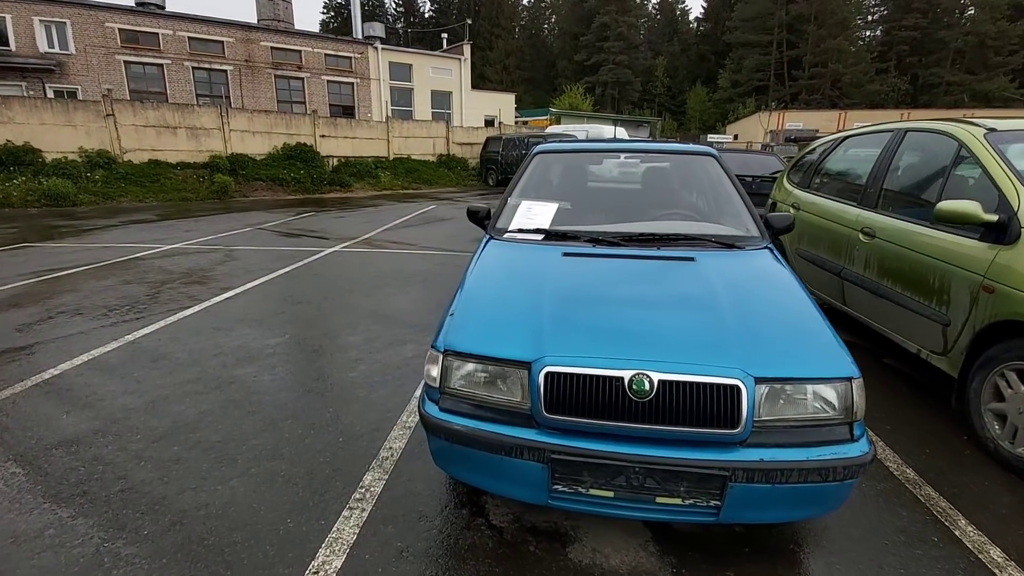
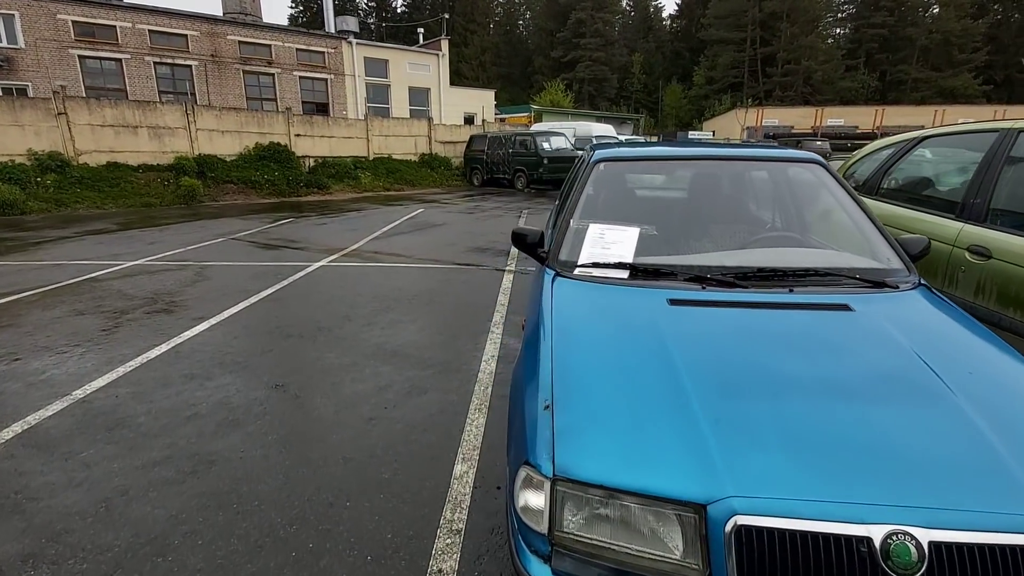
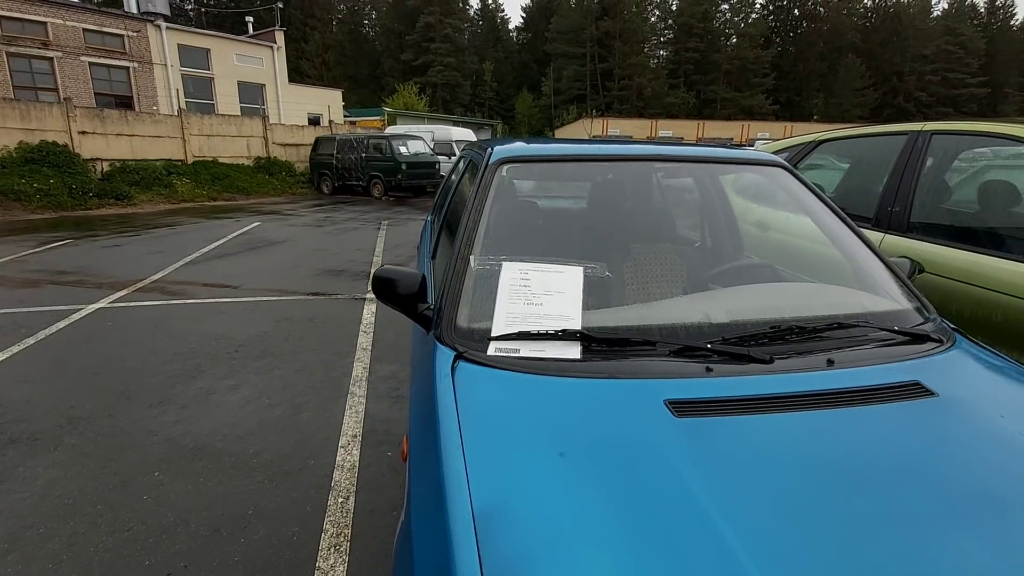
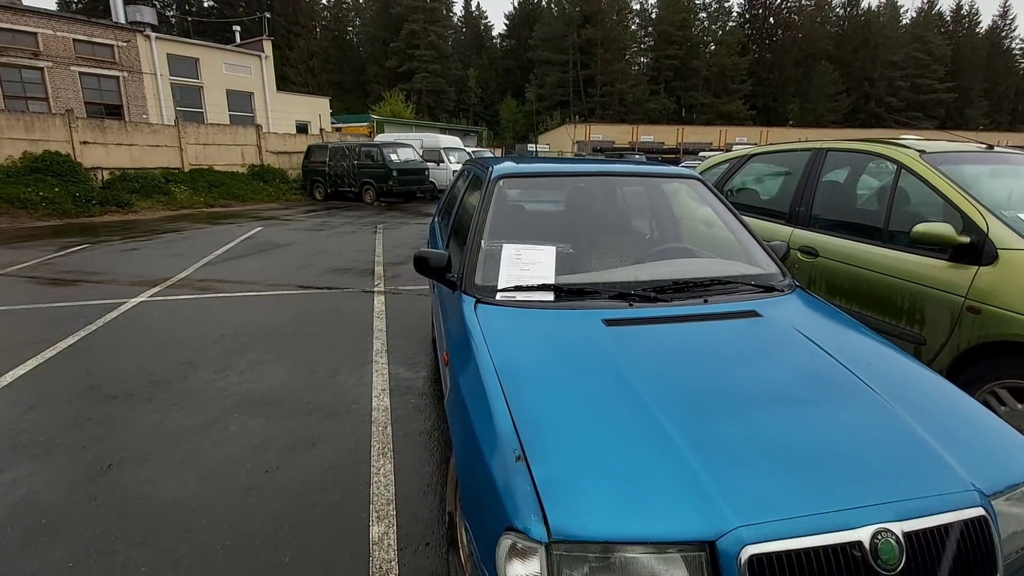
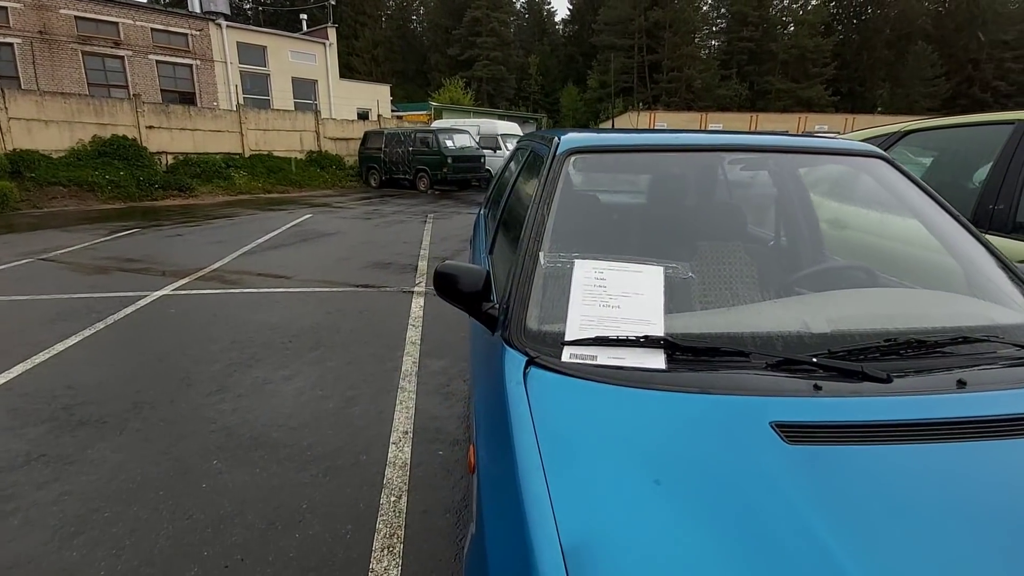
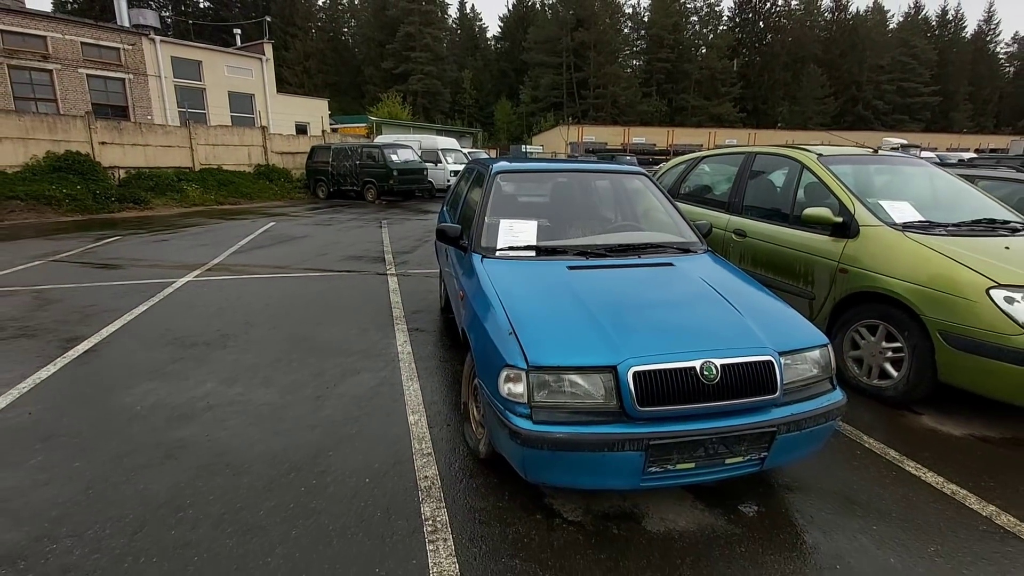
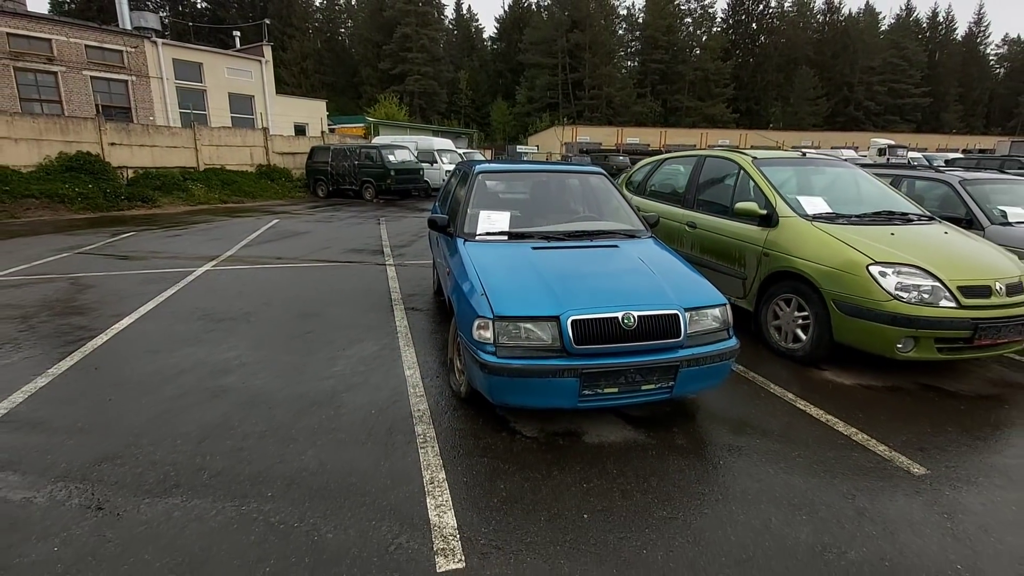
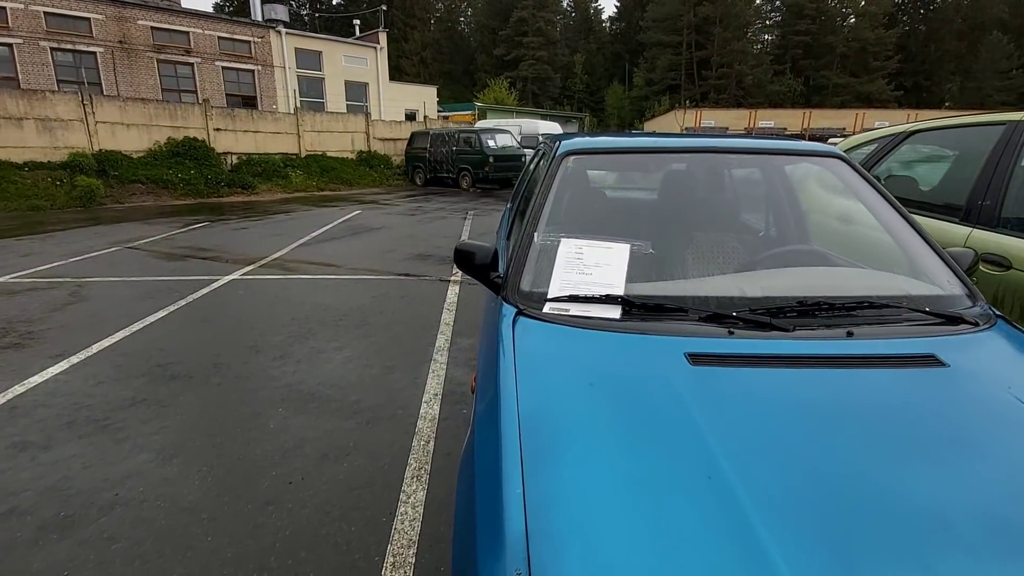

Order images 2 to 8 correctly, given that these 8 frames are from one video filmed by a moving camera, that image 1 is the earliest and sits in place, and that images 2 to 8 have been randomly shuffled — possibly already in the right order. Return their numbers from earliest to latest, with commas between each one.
2, 8, 5, 3, 4, 6, 7
